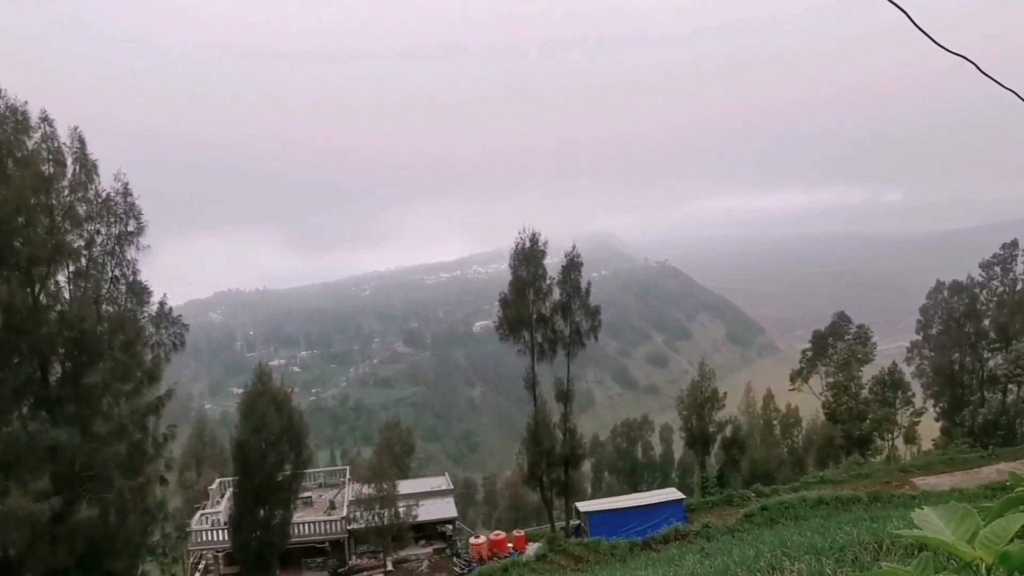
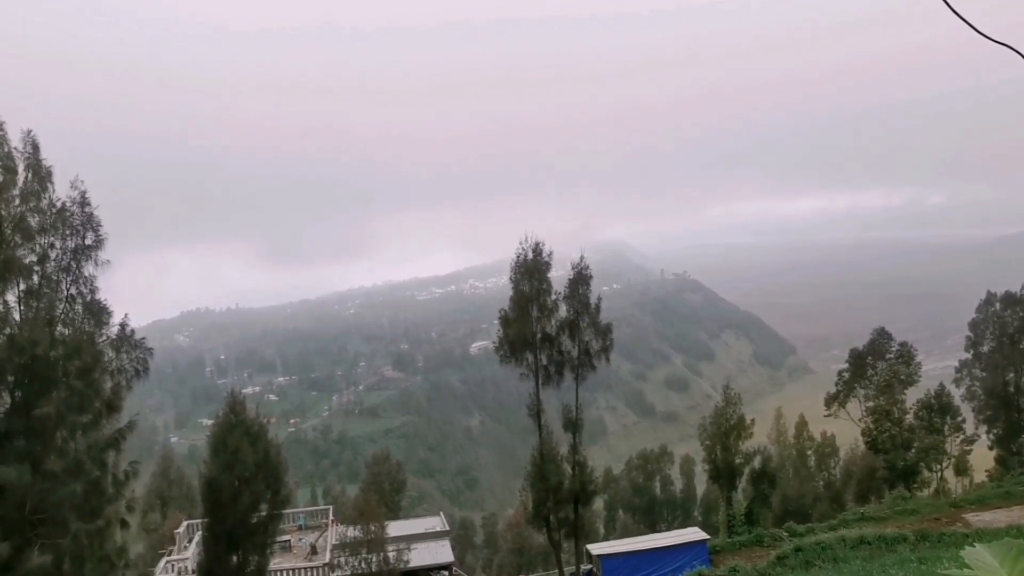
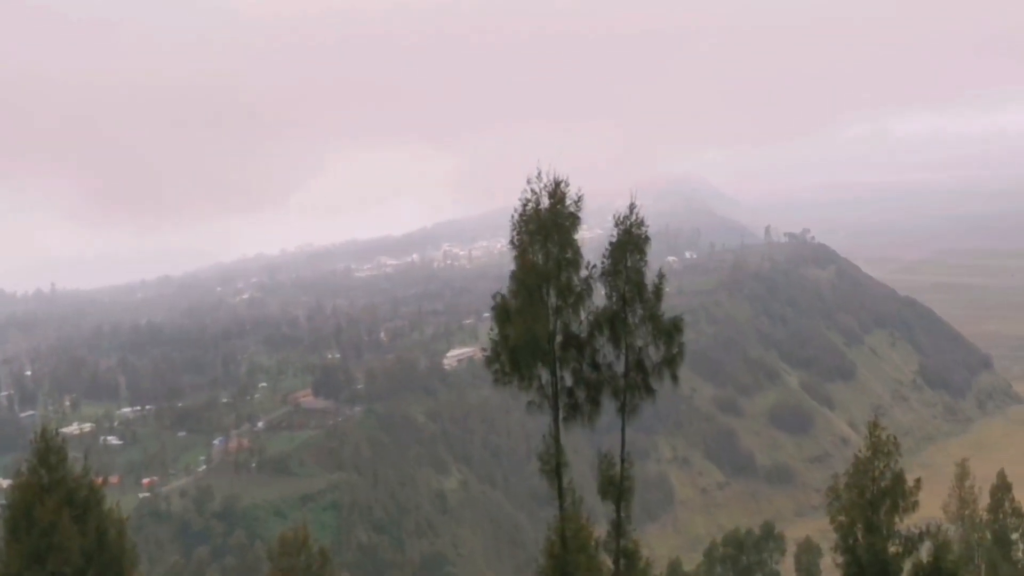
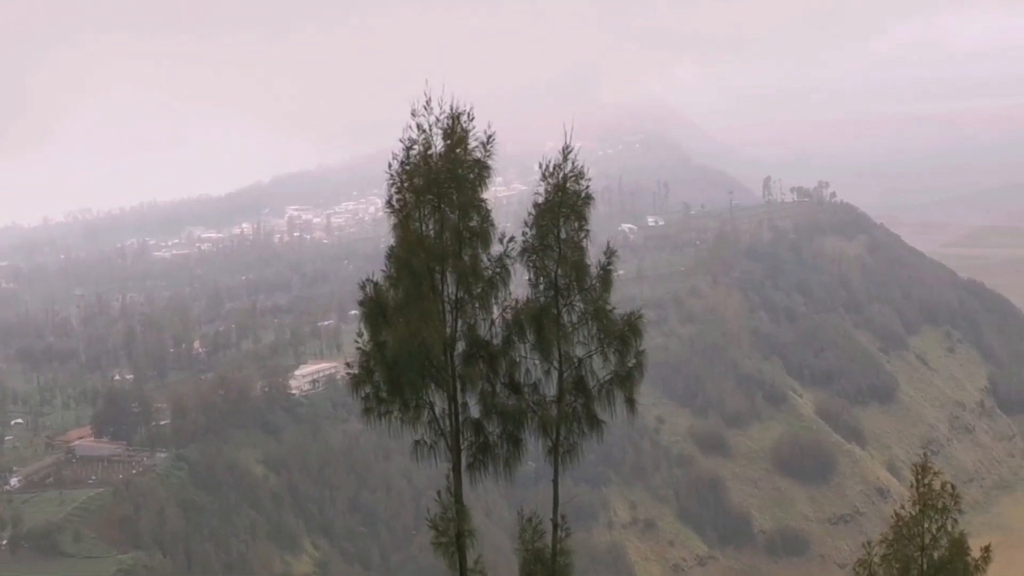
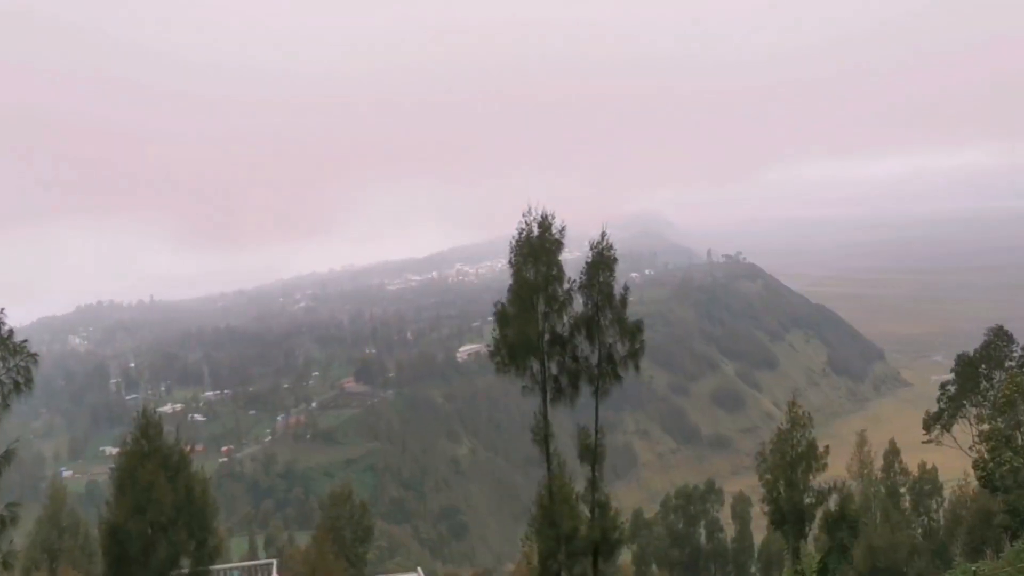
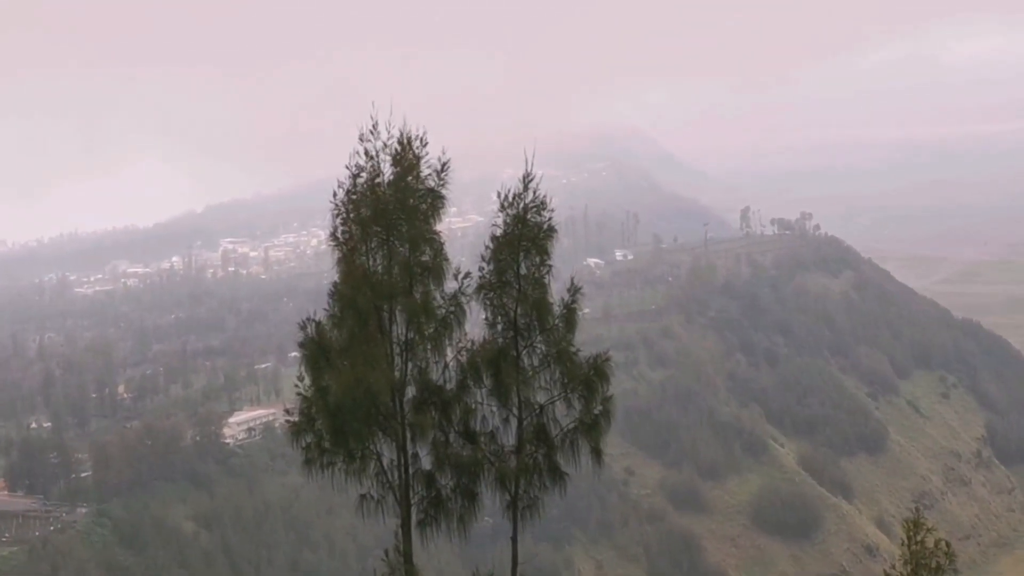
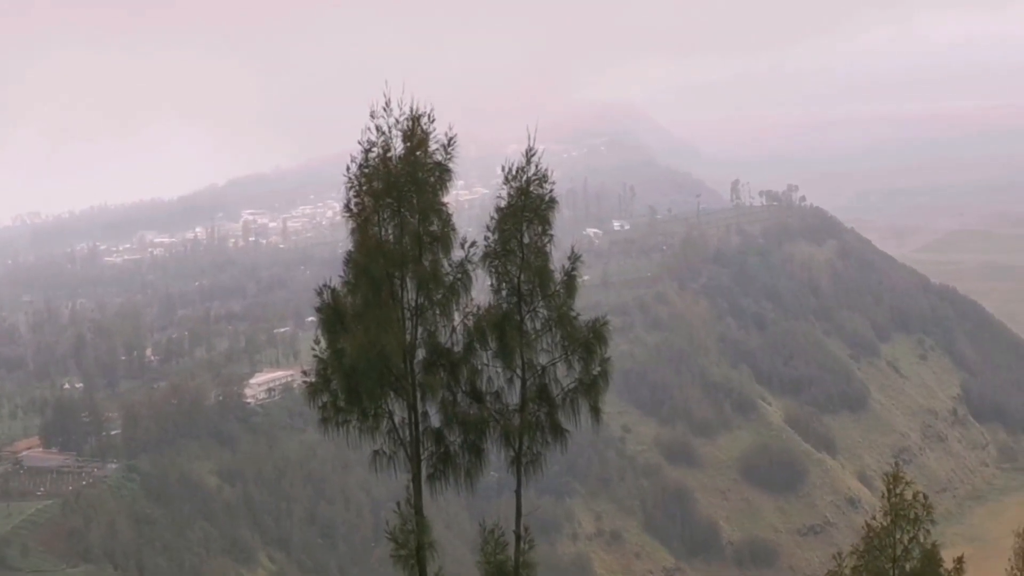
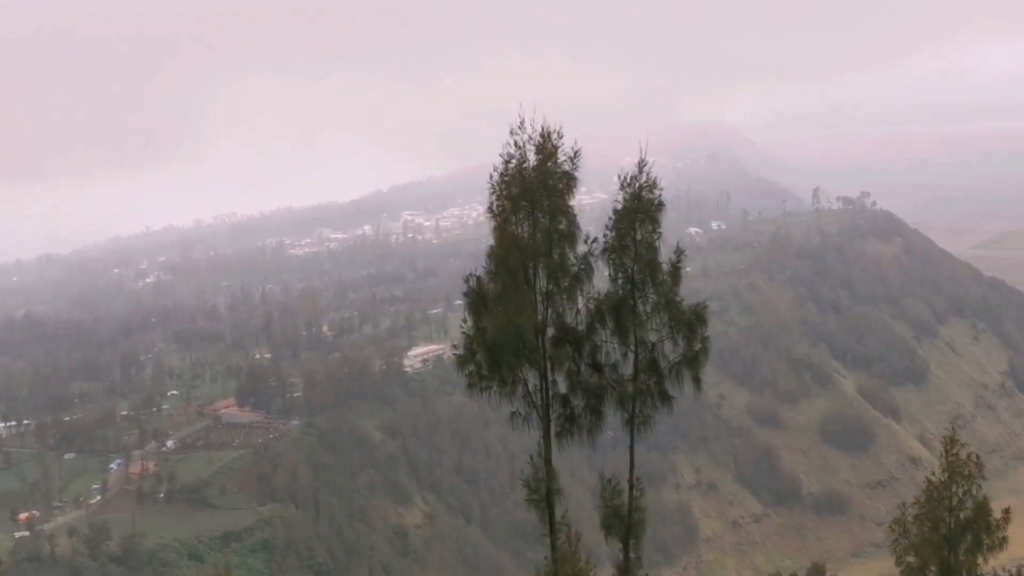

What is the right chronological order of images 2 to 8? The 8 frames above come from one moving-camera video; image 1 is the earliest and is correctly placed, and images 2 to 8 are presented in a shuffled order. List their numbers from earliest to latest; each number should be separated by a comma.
2, 5, 3, 8, 4, 7, 6
